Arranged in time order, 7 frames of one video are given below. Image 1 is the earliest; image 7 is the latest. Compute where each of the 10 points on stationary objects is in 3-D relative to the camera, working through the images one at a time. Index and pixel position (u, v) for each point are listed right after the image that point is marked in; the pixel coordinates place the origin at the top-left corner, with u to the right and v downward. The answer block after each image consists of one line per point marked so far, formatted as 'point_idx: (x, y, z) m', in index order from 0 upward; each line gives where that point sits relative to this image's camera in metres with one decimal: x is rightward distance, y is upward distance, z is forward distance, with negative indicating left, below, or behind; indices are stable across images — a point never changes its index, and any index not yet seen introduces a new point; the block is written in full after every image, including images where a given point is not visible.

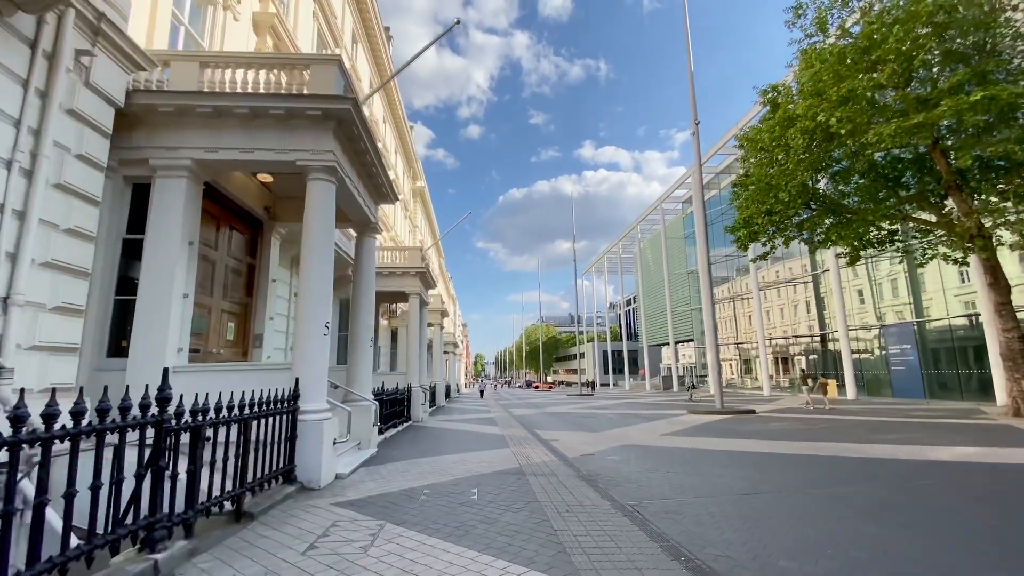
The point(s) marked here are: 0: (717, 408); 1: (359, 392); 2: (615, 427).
0: (+8.0, -4.7, +18.1) m
1: (-2.9, -2.0, +8.9) m
2: (+3.1, -4.1, +13.7) m
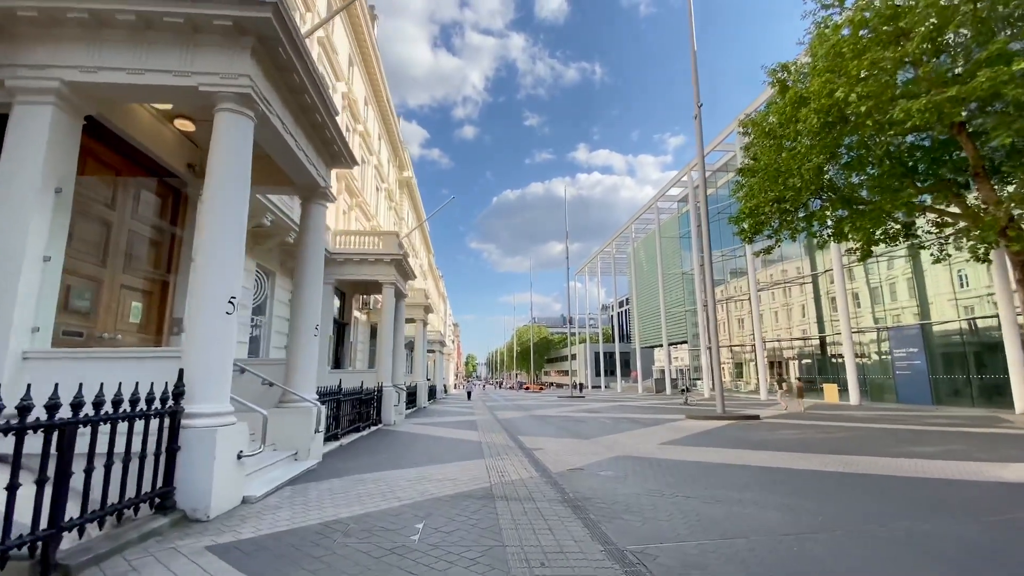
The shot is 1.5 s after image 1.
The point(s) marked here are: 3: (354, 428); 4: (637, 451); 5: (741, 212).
0: (+7.4, -4.5, +16.7) m
1: (-3.4, -1.7, +7.3) m
2: (+2.5, -3.8, +12.2) m
3: (-3.9, -3.4, +11.5) m
4: (+2.5, -3.2, +9.2) m
5: (+8.7, +2.9, +18.0) m
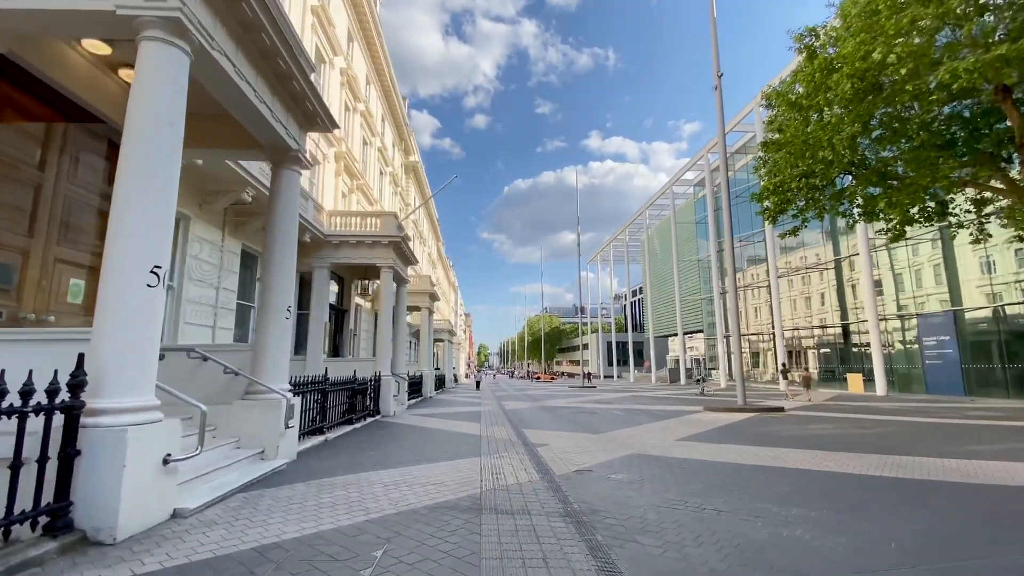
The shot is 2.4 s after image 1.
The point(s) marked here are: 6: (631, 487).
0: (+7.6, -3.9, +15.6) m
1: (-3.4, -1.3, +6.4) m
2: (+2.6, -3.4, +11.2) m
3: (-3.8, -3.0, +10.6) m
4: (+2.5, -2.8, +8.2) m
5: (+9.0, +3.5, +16.7) m
6: (+1.4, -2.4, +5.5) m
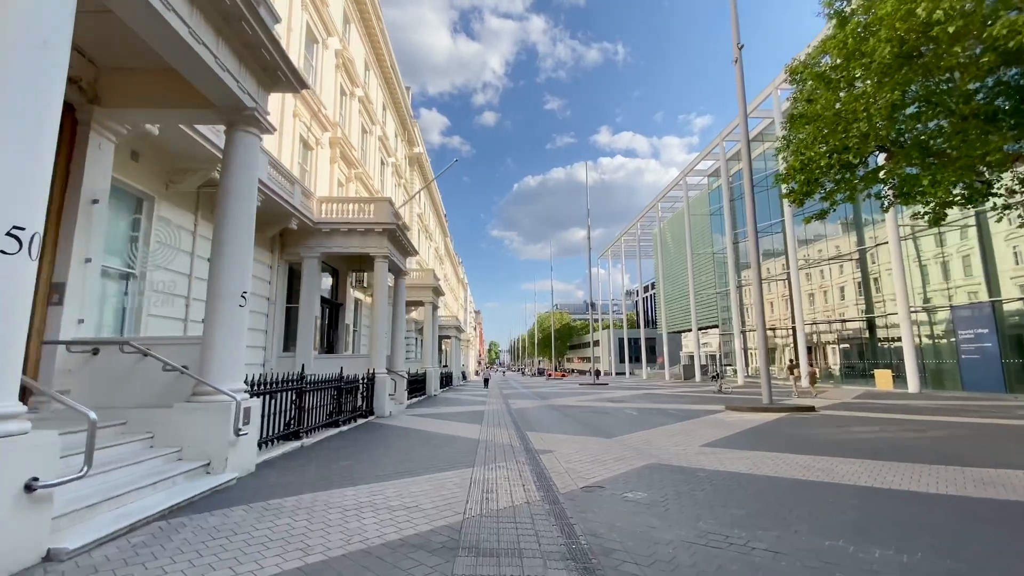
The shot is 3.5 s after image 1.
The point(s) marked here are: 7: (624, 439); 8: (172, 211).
0: (+7.8, -3.5, +14.4) m
1: (-3.5, -1.1, +5.4) m
2: (+2.7, -3.1, +10.1) m
3: (-3.8, -2.8, +9.7) m
4: (+2.5, -2.5, +7.1) m
5: (+9.1, +3.9, +15.4) m
6: (+1.3, -2.1, +4.4) m
7: (+2.1, -2.9, +8.8) m
8: (-6.5, +1.5, +8.9) m
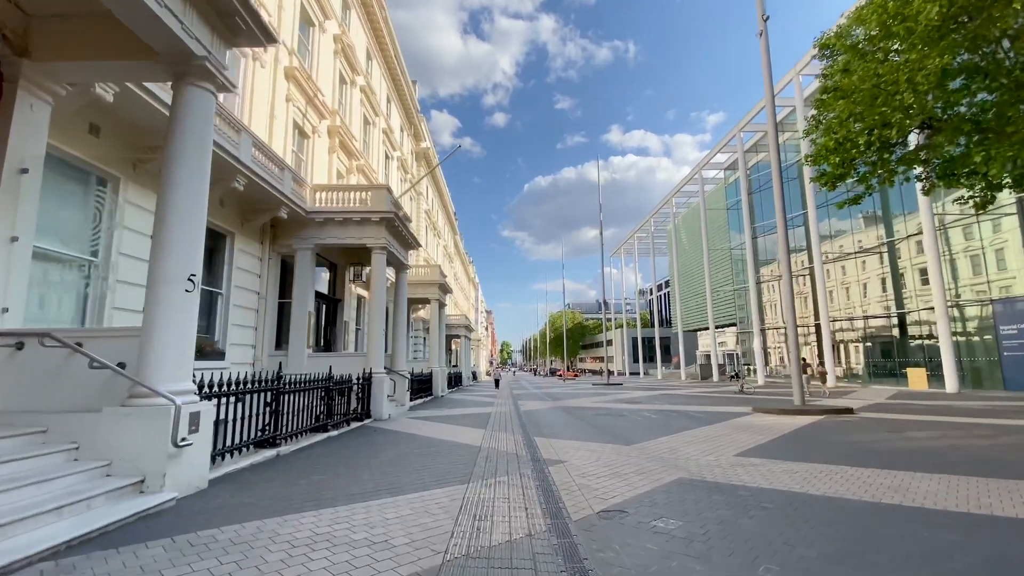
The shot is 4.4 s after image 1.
0: (+8.0, -3.3, +13.2) m
1: (-3.5, -0.9, +4.5) m
2: (+2.8, -2.9, +9.0) m
3: (-3.7, -2.6, +8.8) m
4: (+2.5, -2.3, +6.0) m
5: (+9.3, +4.1, +14.2) m
6: (+1.3, -1.9, +3.4) m
7: (+2.2, -2.7, +7.8) m
8: (-6.4, +1.6, +8.1) m
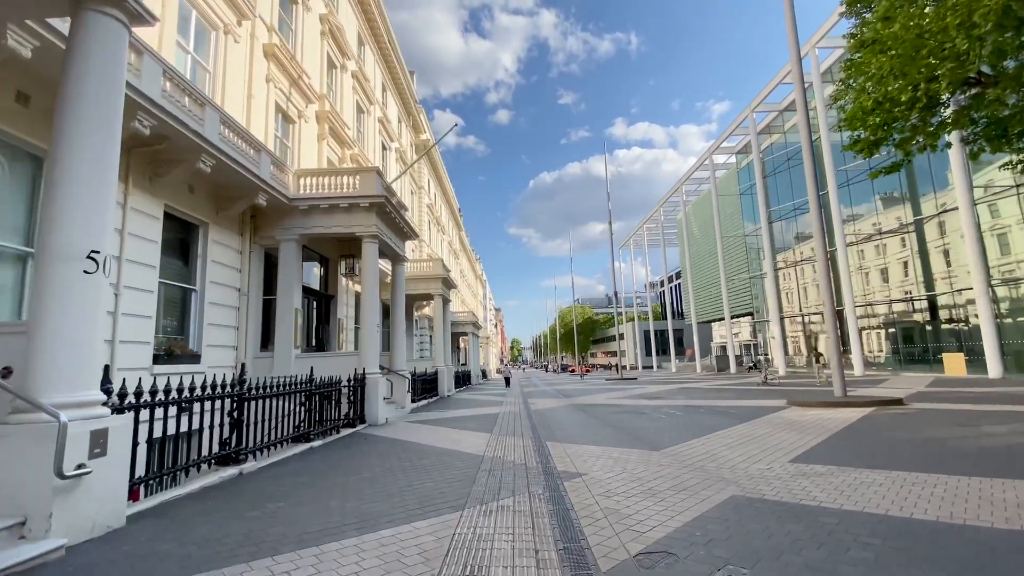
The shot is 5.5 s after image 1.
0: (+8.2, -2.8, +11.9) m
1: (-3.5, -0.8, +3.4) m
2: (+3.0, -2.5, +7.8) m
3: (-3.5, -2.4, +7.7) m
4: (+2.6, -2.0, +4.8) m
5: (+9.3, +4.7, +12.8) m
6: (+1.3, -1.6, +2.2) m
7: (+2.3, -2.3, +6.6) m
8: (-6.4, +1.7, +7.0) m
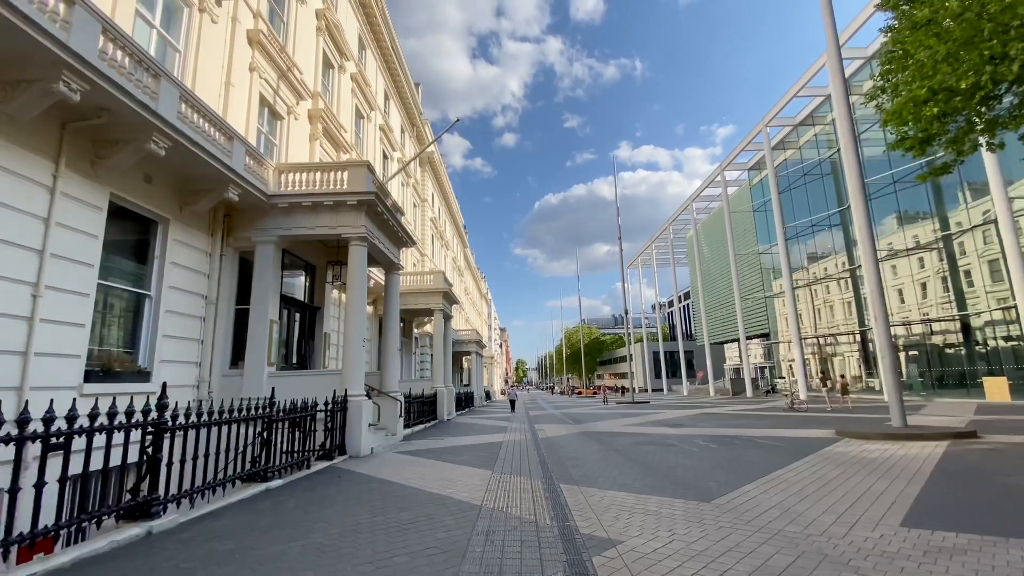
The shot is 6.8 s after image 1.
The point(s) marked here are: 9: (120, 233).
0: (+8.4, -3.0, +10.2) m
1: (-3.4, -0.6, +2.0) m
2: (+3.0, -2.6, +6.2) m
3: (-3.4, -2.5, +6.2) m
4: (+2.6, -1.9, +3.3) m
5: (+9.5, +4.4, +11.5) m
6: (+1.3, -1.4, +0.7) m
7: (+2.4, -2.3, +5.0) m
8: (-6.3, +1.7, +5.7) m
9: (-6.7, +0.9, +7.9) m
